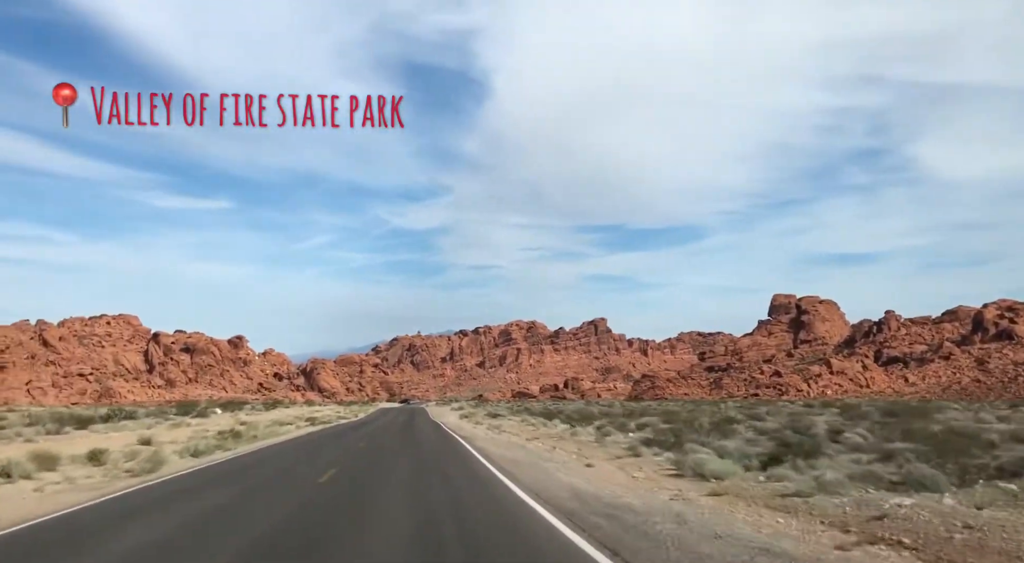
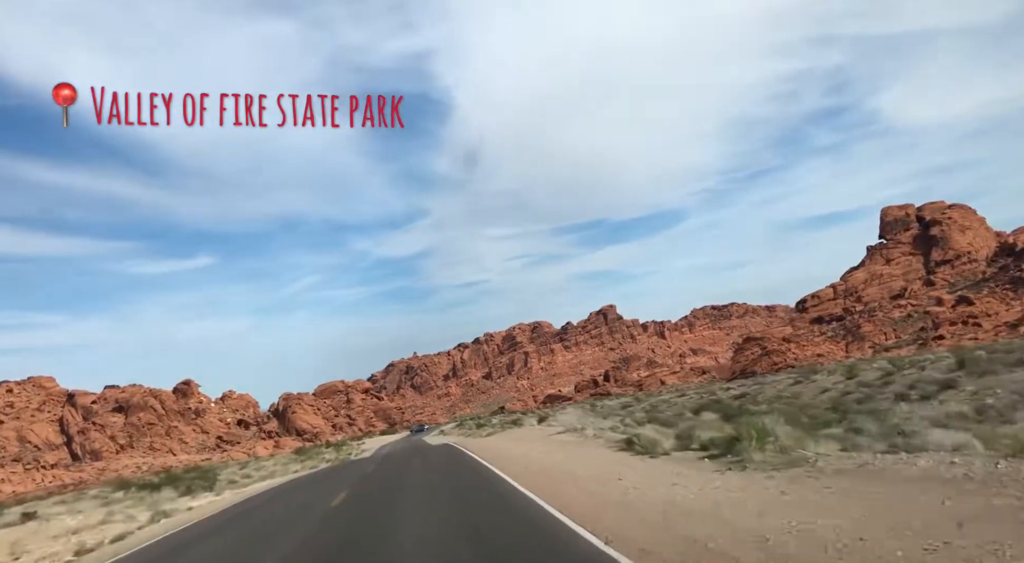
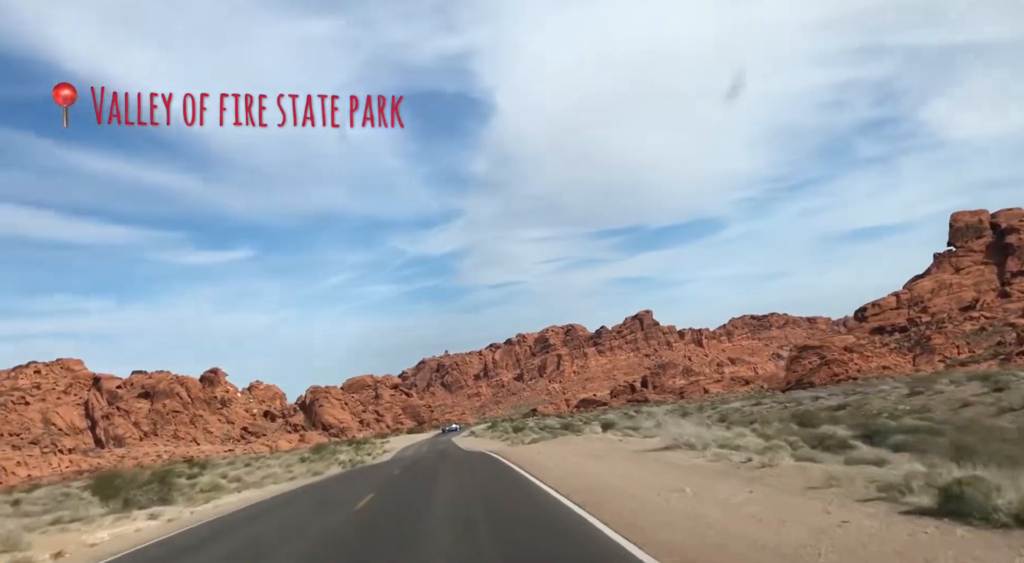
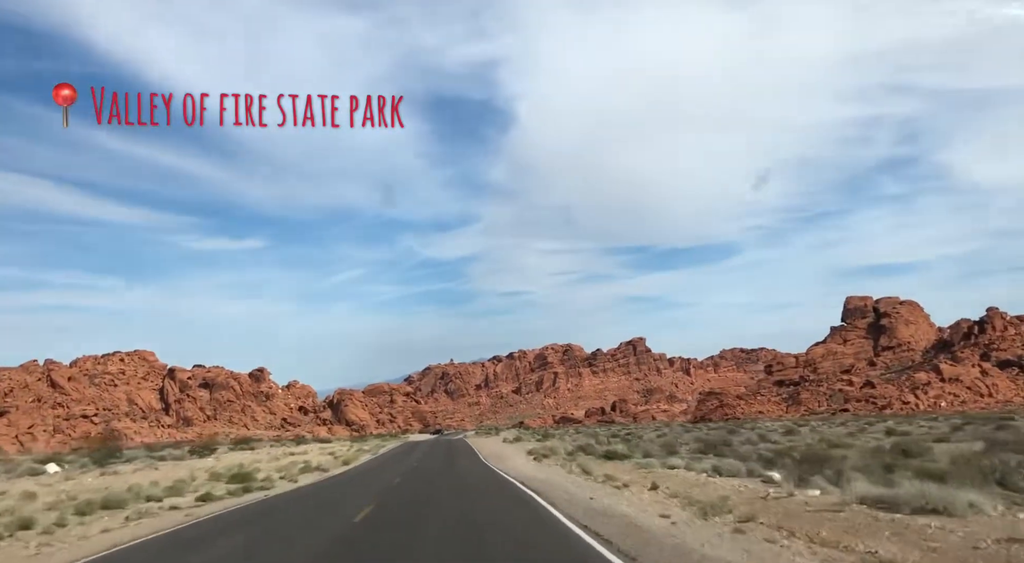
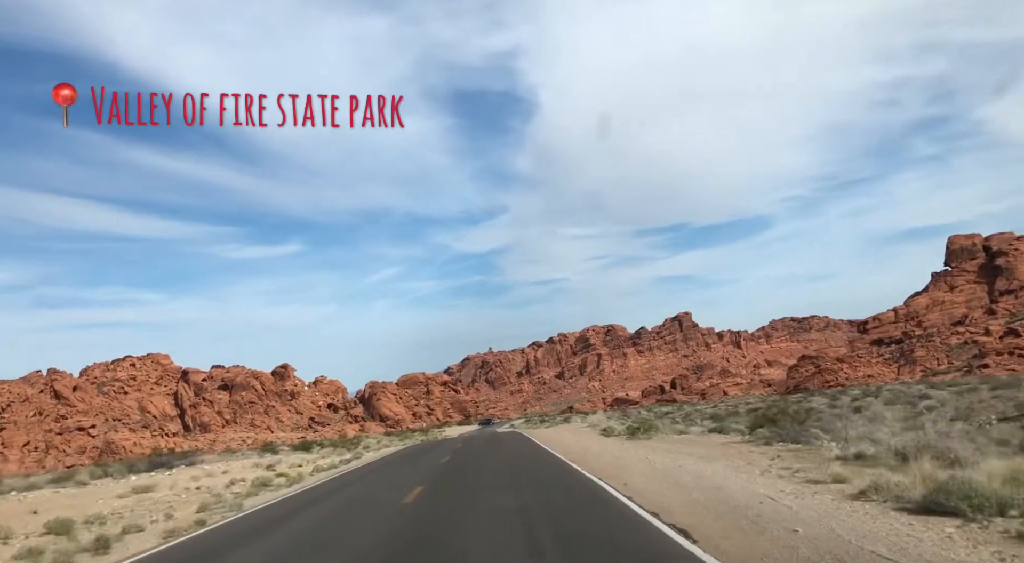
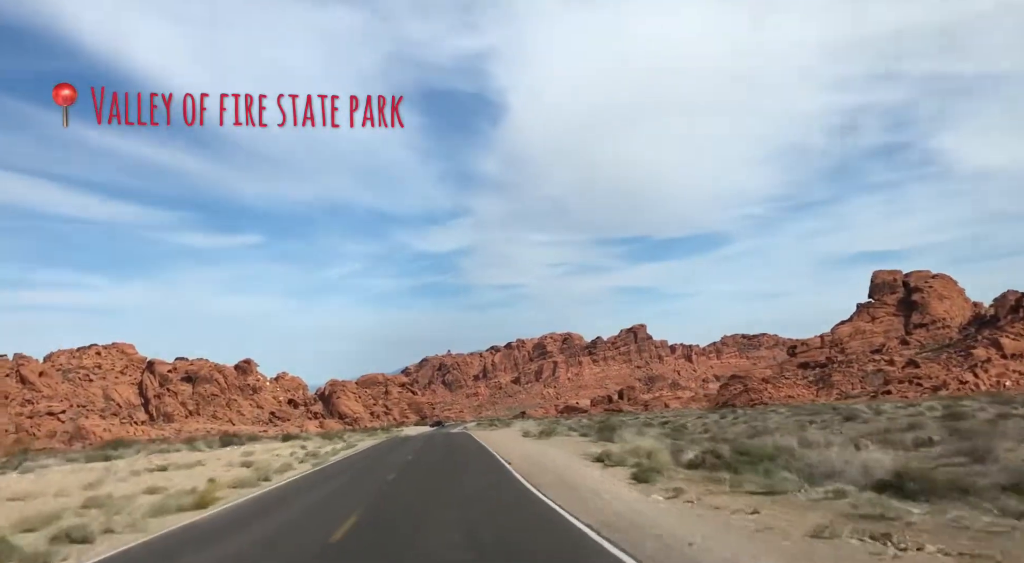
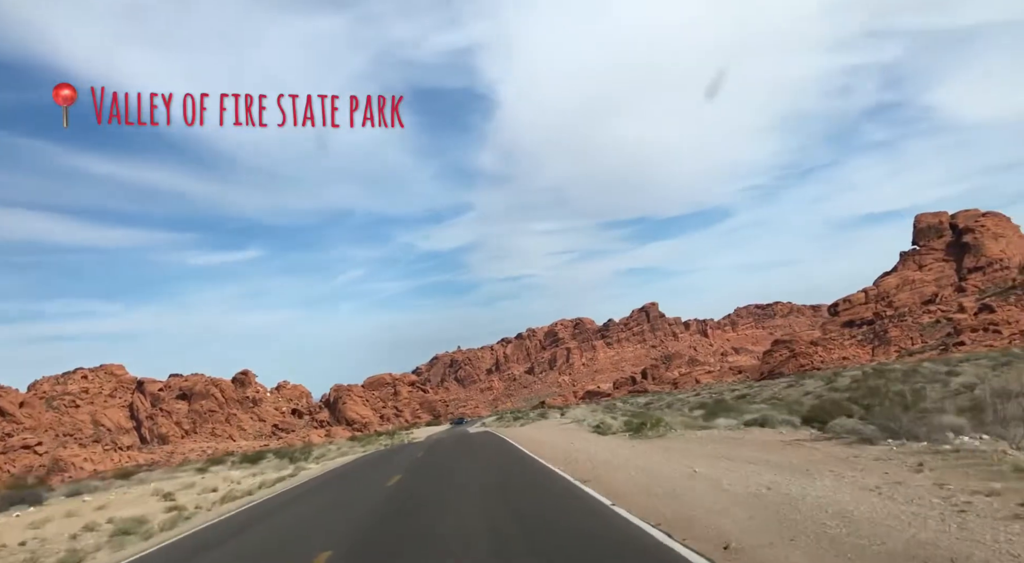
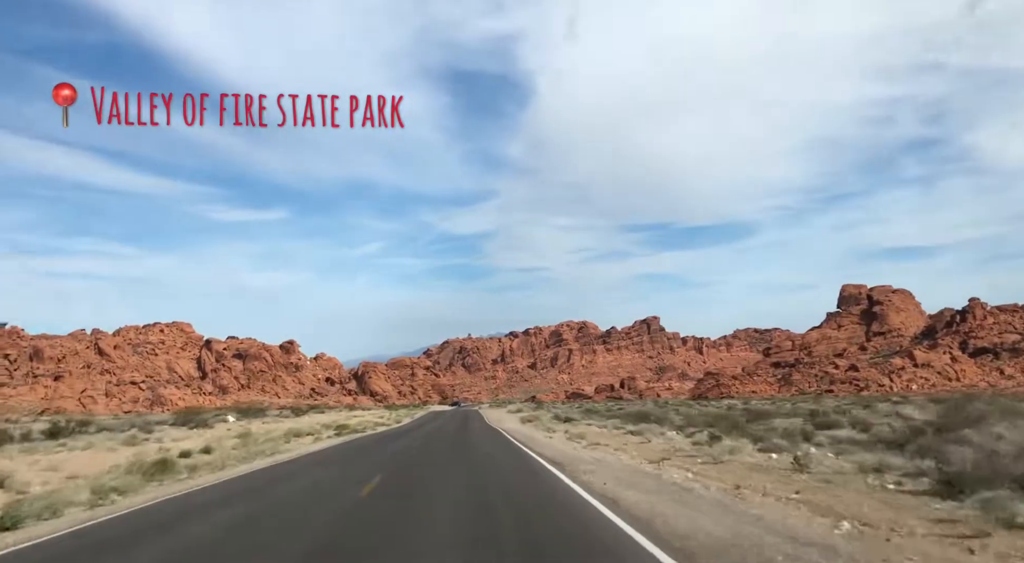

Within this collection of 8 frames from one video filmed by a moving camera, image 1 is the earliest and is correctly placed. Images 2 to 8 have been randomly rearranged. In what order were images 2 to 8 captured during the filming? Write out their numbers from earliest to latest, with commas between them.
8, 4, 6, 5, 7, 2, 3
